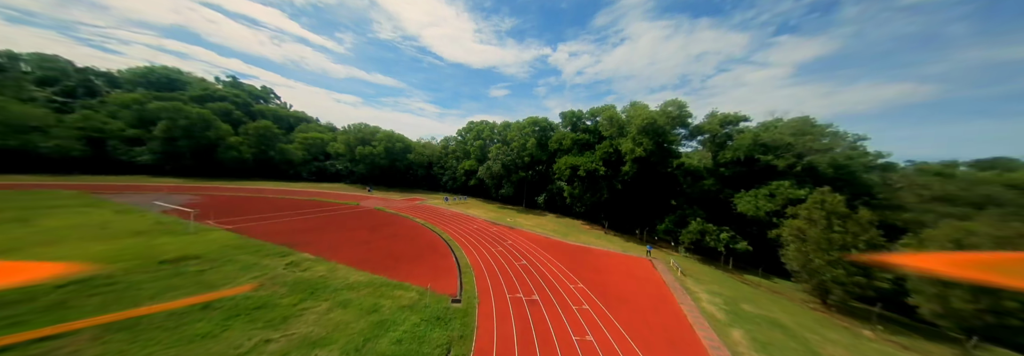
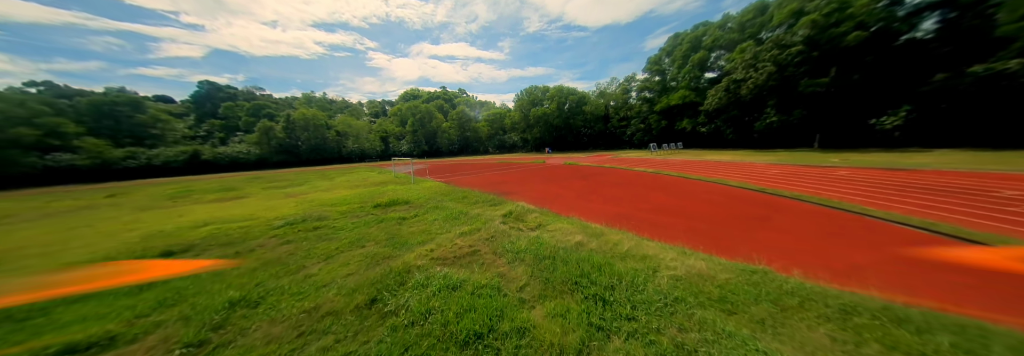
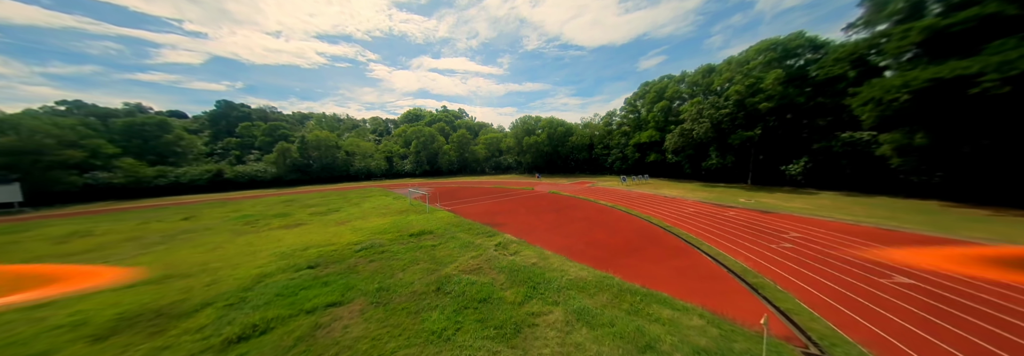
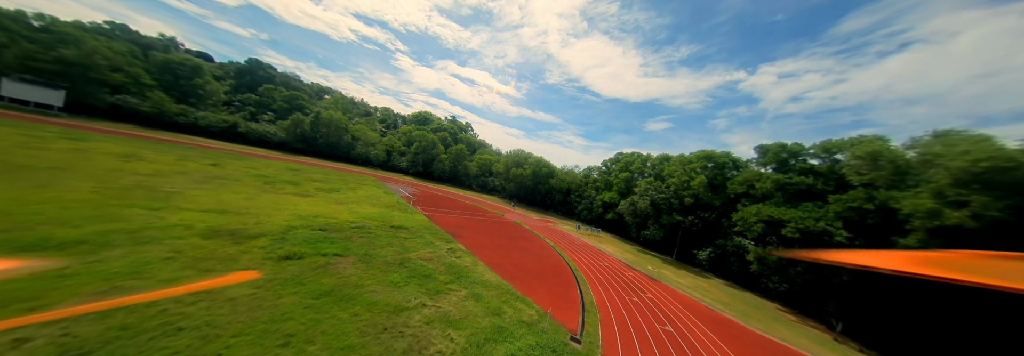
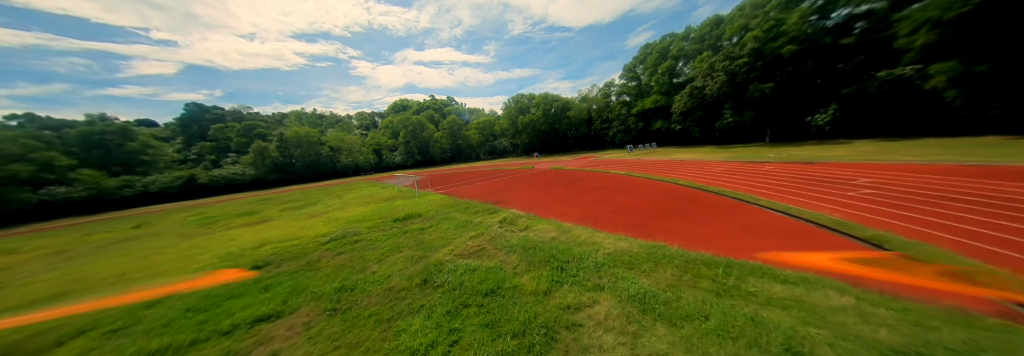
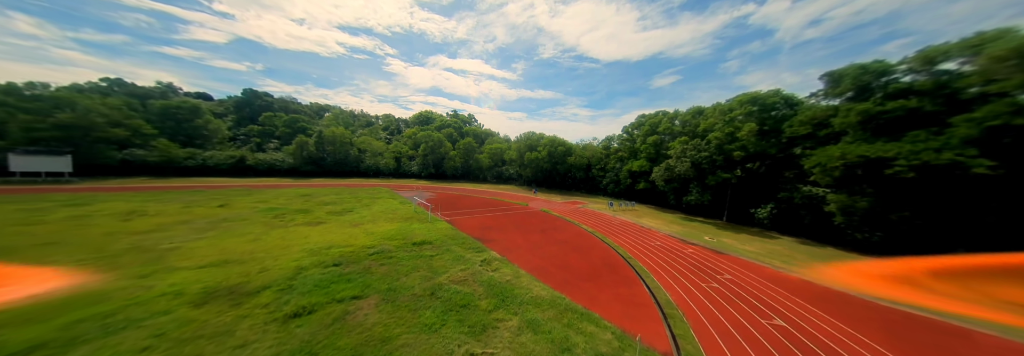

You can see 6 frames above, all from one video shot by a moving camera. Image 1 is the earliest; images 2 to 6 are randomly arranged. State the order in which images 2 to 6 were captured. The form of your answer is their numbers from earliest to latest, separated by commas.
4, 6, 3, 5, 2
